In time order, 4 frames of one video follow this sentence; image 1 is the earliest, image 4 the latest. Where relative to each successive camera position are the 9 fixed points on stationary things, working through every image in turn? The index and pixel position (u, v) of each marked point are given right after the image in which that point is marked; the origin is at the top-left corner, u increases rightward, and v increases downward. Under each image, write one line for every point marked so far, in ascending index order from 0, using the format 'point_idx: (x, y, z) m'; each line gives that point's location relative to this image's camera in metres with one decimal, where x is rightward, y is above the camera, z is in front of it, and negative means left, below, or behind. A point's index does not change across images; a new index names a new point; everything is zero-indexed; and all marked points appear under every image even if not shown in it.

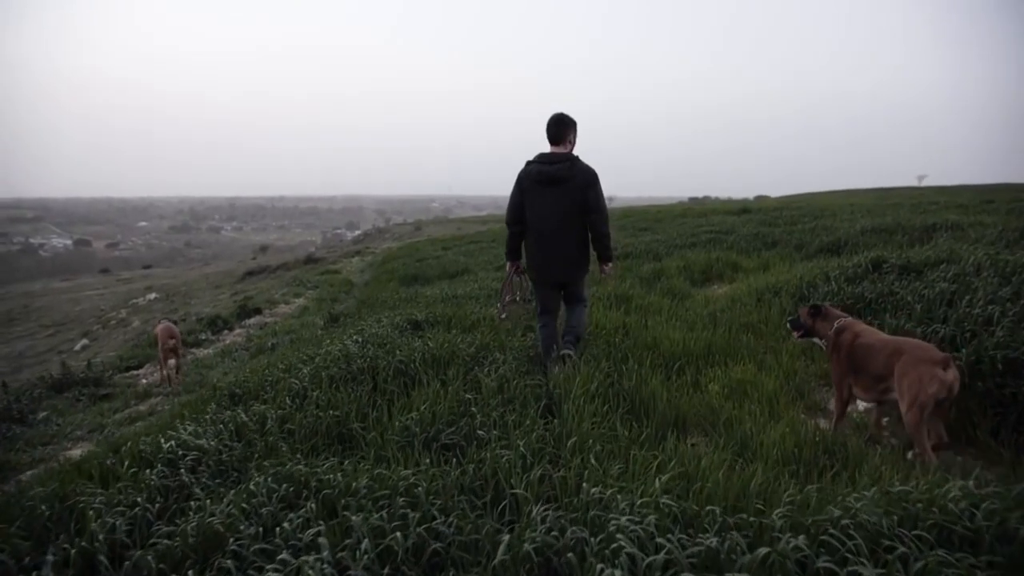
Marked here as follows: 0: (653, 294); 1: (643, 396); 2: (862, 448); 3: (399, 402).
0: (+2.3, -0.1, +10.1) m
1: (+1.1, -0.9, +5.1) m
2: (+2.4, -1.1, +4.3) m
3: (-1.0, -1.0, +5.3) m
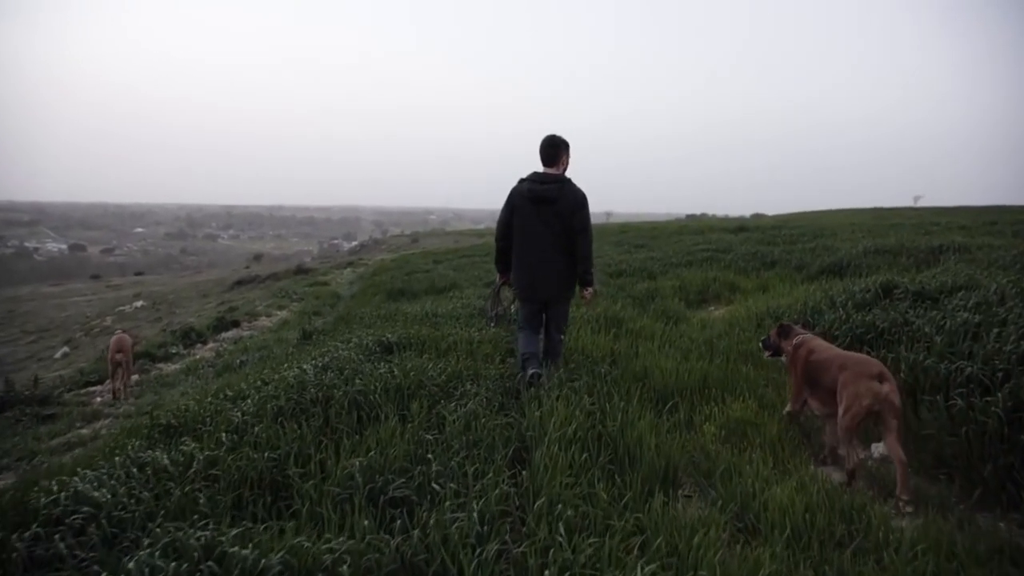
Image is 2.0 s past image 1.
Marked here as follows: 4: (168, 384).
0: (+2.0, -0.4, +9.4) m
1: (+0.8, -1.1, +4.5) m
2: (+2.2, -1.3, +3.6) m
3: (-1.2, -1.2, +4.6) m
4: (-5.8, -1.6, +10.5) m
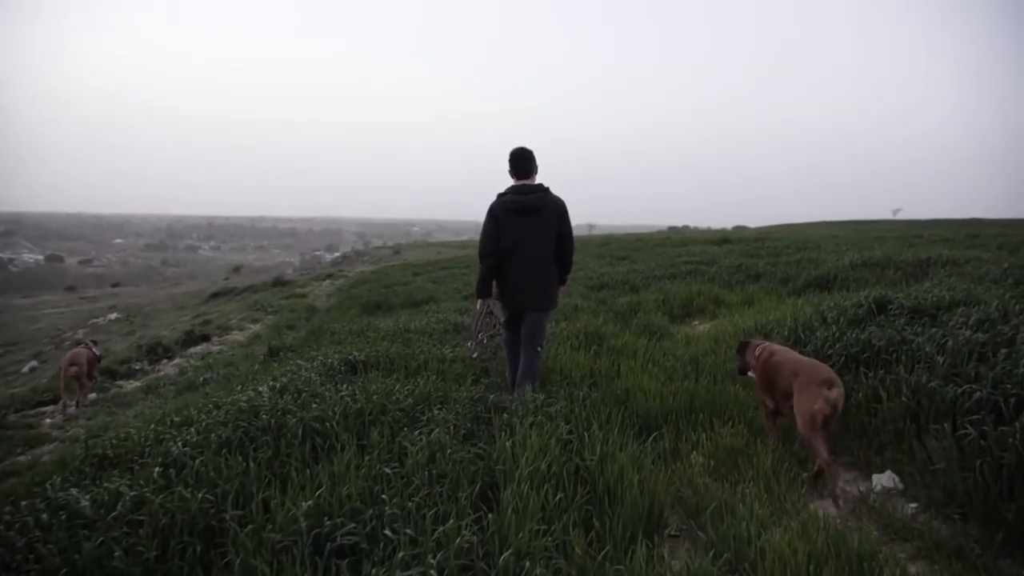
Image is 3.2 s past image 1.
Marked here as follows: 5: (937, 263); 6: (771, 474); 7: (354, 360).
0: (+1.7, -0.6, +9.0) m
1: (+0.6, -1.2, +4.0) m
2: (+2.0, -1.4, +3.2) m
3: (-1.4, -1.3, +4.1) m
4: (-6.2, -1.8, +9.9) m
5: (+8.3, +0.5, +12.1) m
6: (+1.9, -1.3, +4.4) m
7: (-1.9, -0.9, +7.5) m
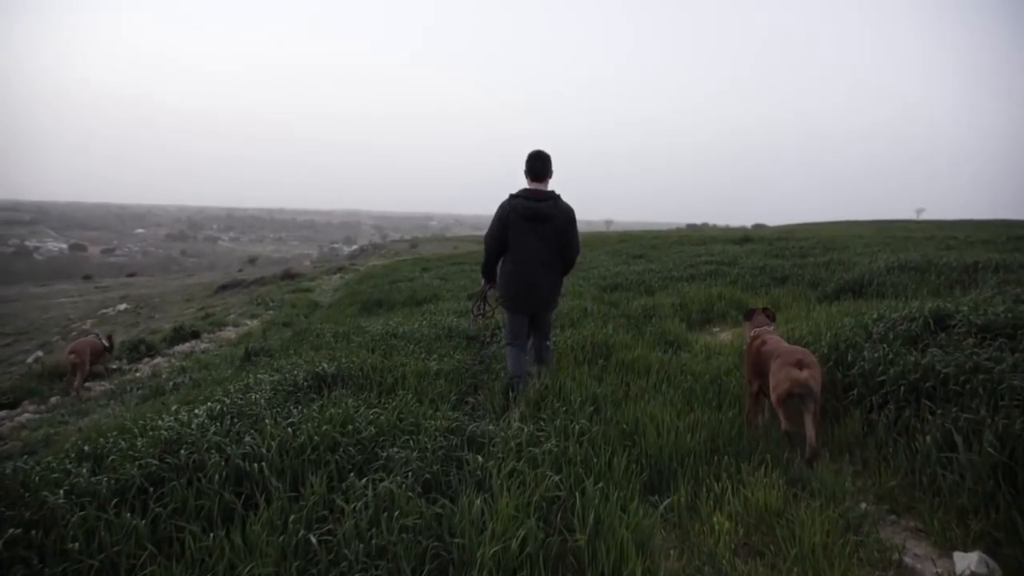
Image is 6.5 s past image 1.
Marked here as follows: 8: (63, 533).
0: (+1.6, -0.7, +7.9) m
1: (+0.4, -1.3, +3.0) m
2: (+1.8, -1.5, +2.1) m
3: (-1.6, -1.3, +3.1) m
4: (-6.2, -1.8, +9.0) m
5: (+8.3, +0.3, +10.8) m
6: (+1.7, -1.4, +3.4) m
7: (-2.0, -0.9, +6.5) m
8: (-2.3, -1.3, +3.2) m
